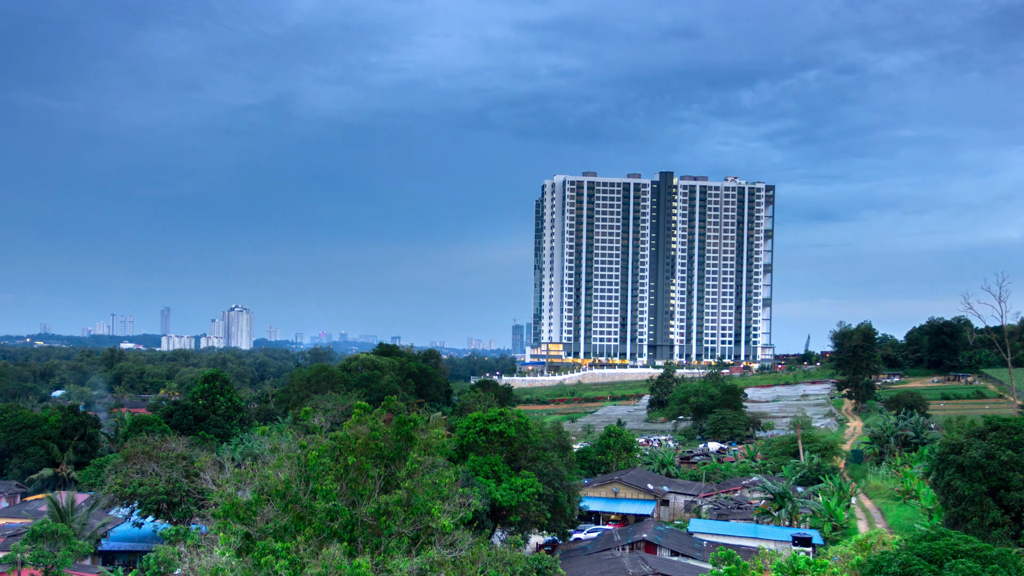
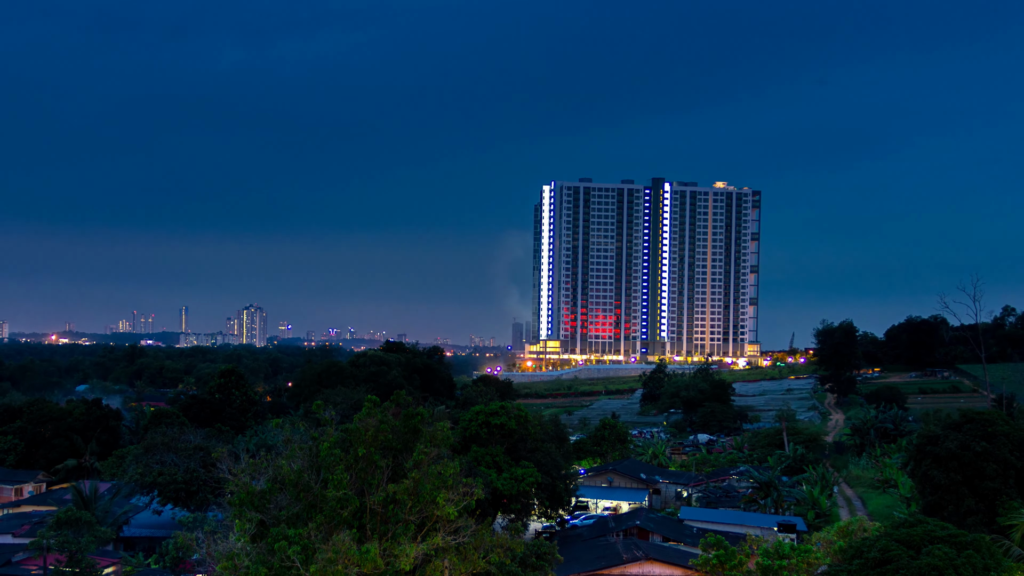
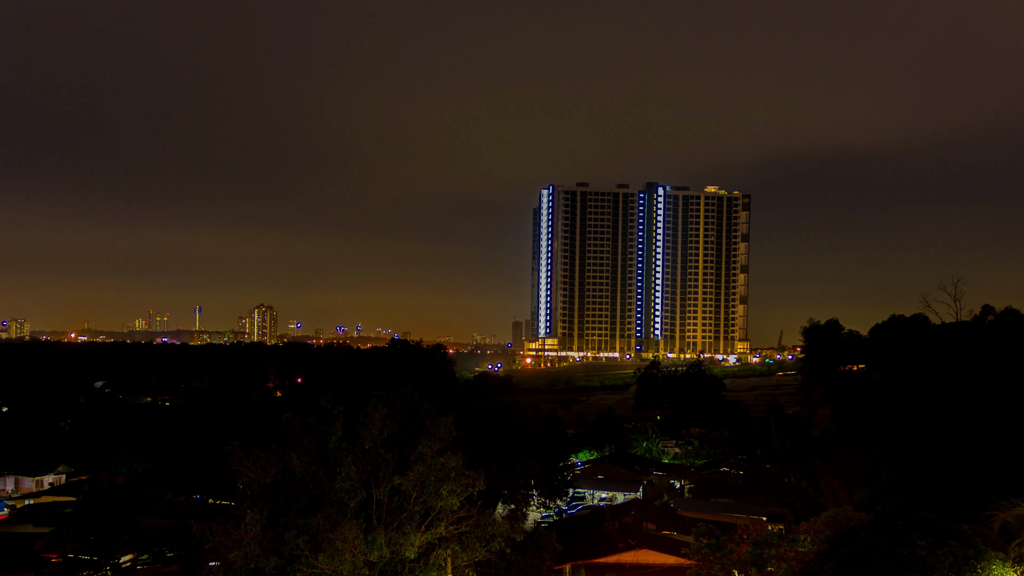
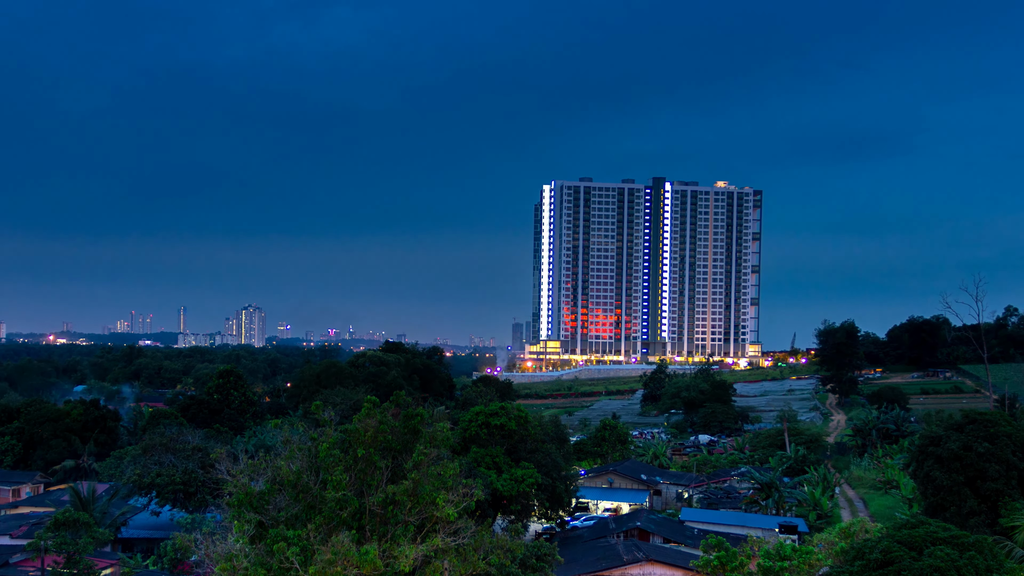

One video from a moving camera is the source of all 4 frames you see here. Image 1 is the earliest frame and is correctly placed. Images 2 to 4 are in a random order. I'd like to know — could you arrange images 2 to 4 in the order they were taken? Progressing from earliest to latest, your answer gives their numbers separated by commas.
4, 2, 3
